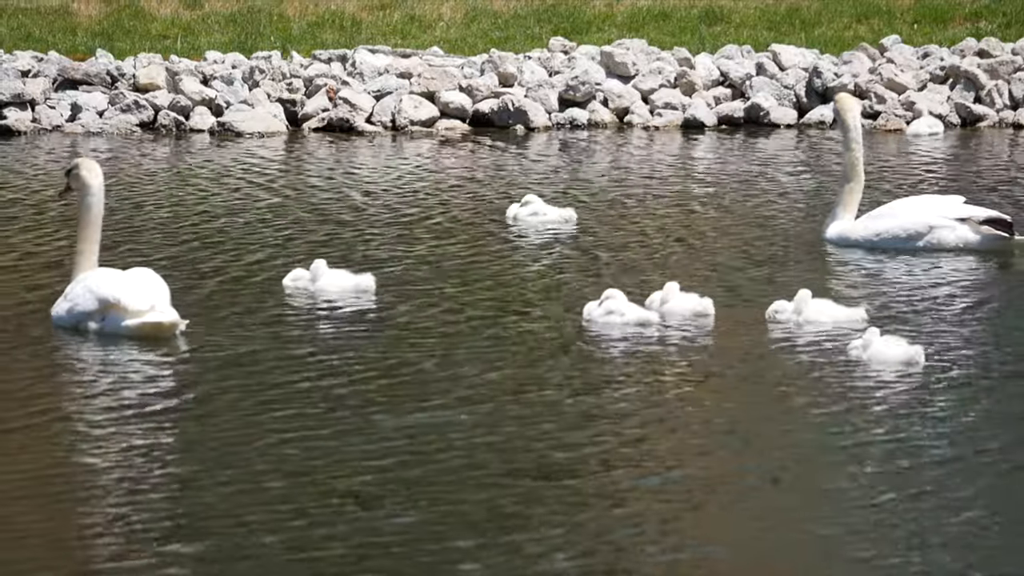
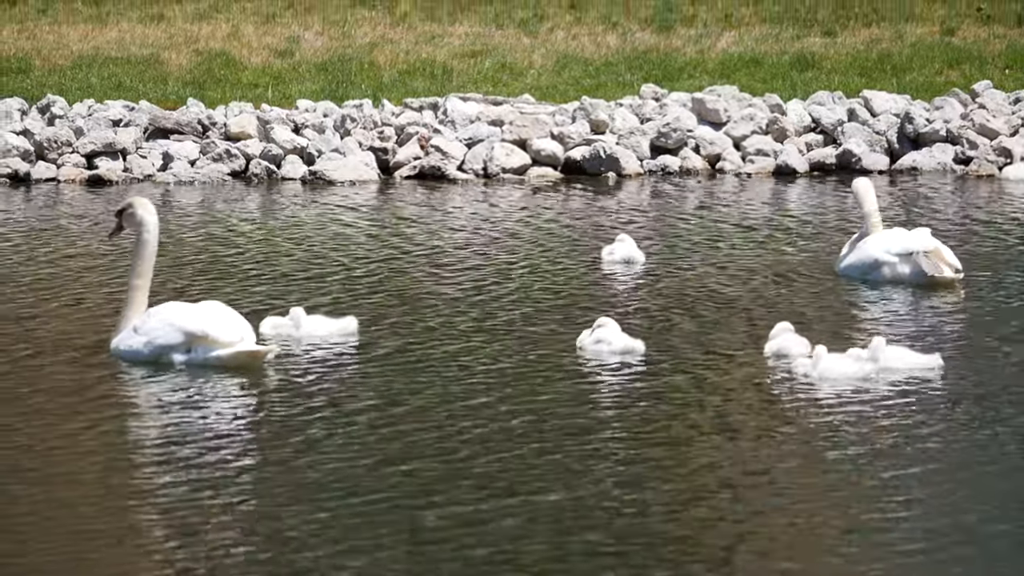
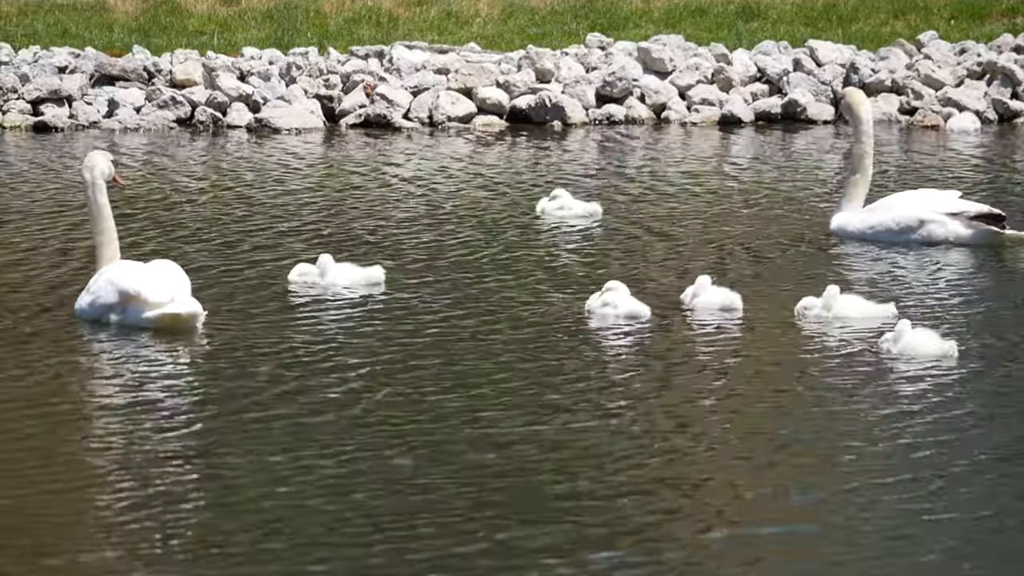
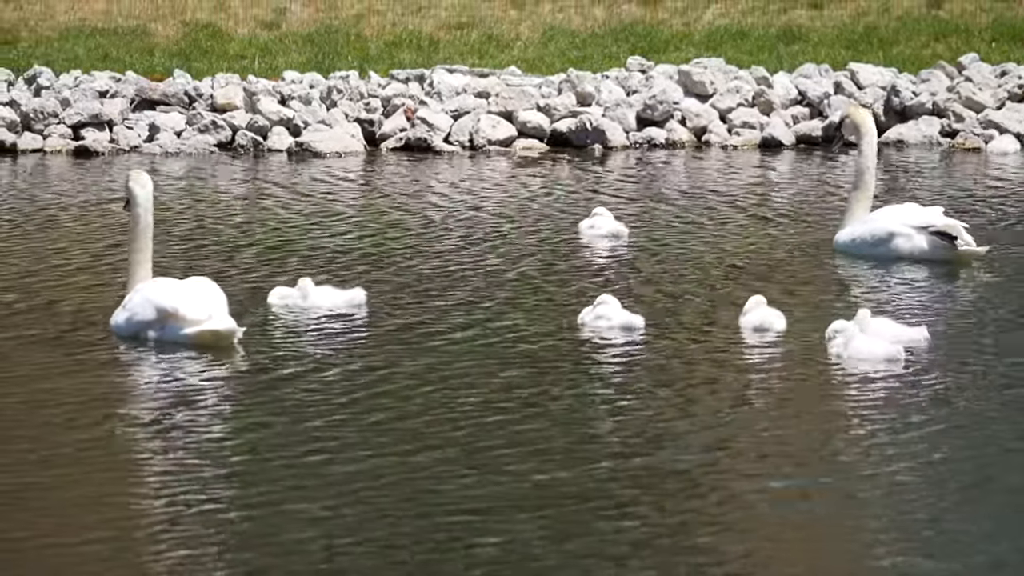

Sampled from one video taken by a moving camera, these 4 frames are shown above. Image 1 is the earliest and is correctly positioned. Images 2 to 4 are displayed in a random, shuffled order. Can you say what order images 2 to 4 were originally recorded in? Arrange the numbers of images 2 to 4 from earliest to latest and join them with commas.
3, 4, 2
